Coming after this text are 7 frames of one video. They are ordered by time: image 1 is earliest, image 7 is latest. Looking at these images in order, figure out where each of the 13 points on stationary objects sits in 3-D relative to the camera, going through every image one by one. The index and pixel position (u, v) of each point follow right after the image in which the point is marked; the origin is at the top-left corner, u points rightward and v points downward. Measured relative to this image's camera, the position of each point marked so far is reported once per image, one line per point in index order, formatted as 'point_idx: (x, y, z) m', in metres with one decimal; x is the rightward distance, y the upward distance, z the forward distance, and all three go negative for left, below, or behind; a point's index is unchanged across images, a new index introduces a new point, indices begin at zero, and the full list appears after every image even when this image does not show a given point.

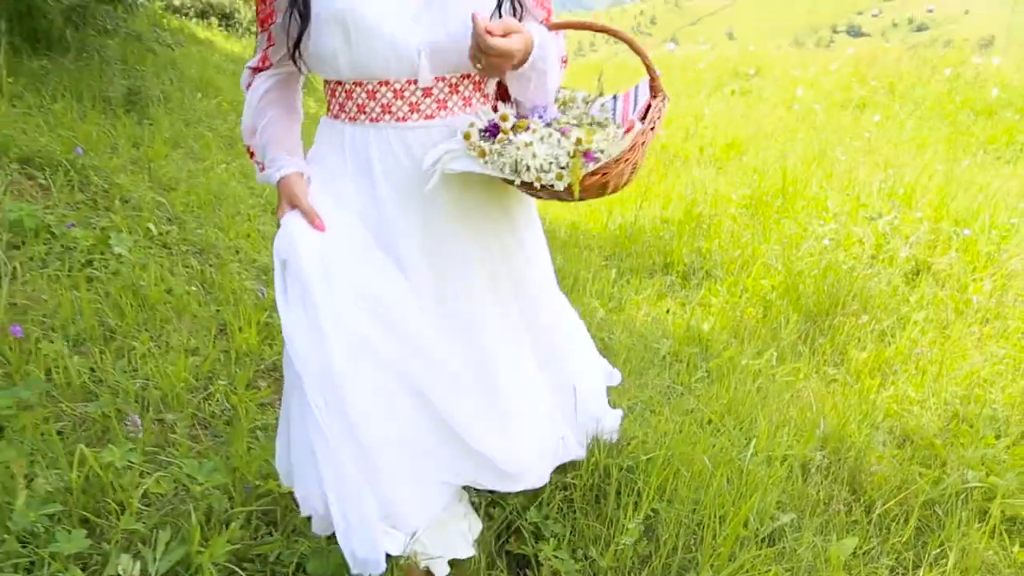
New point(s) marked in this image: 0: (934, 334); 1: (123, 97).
0: (+1.9, -0.2, +3.0) m
1: (-2.6, +1.3, +4.5) m
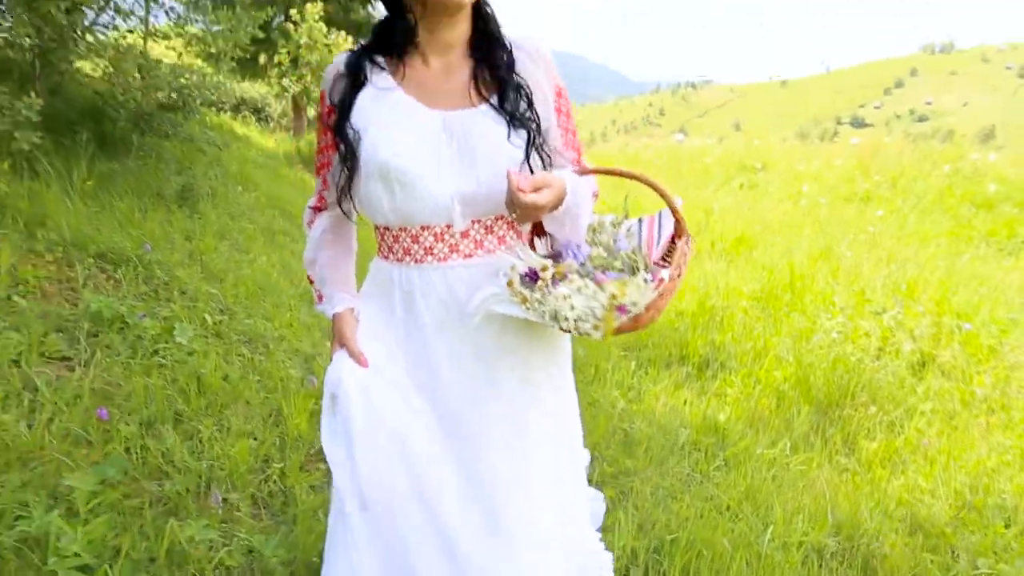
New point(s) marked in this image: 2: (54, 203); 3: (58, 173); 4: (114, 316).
0: (+2.0, -0.7, +3.2) m
1: (-2.5, +0.7, +4.9) m
2: (-2.3, +0.4, +3.4) m
3: (-2.5, +0.6, +3.6) m
4: (-1.7, -0.1, +2.9) m
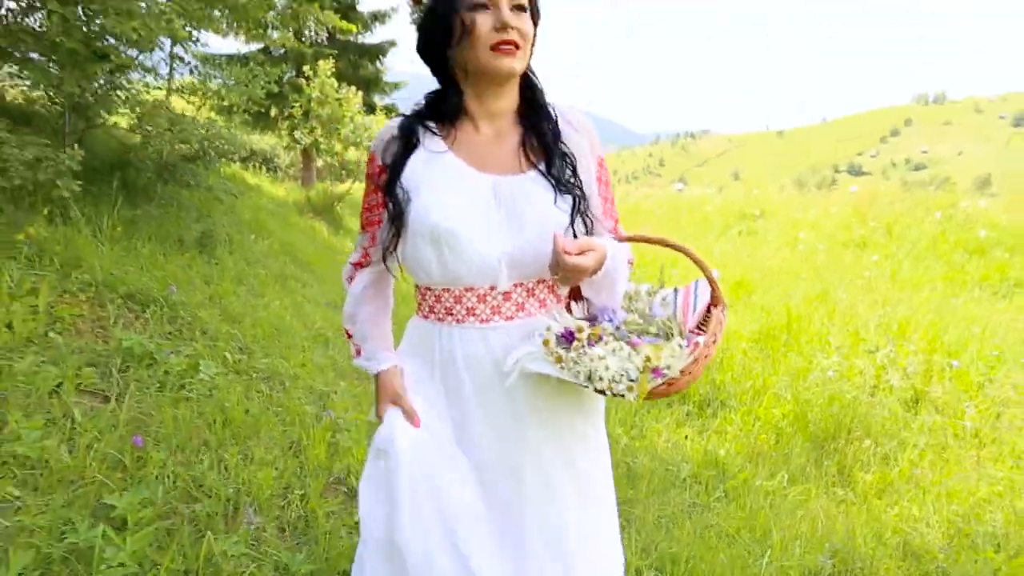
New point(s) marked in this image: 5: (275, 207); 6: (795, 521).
0: (+2.1, -0.8, +3.3) m
1: (-2.4, +0.4, +5.1) m
2: (-2.3, +0.2, +3.6) m
3: (-2.5, +0.4, +3.8) m
4: (-1.7, -0.3, +3.0) m
5: (-3.2, +1.1, +9.1) m
6: (+1.2, -1.0, +2.8) m
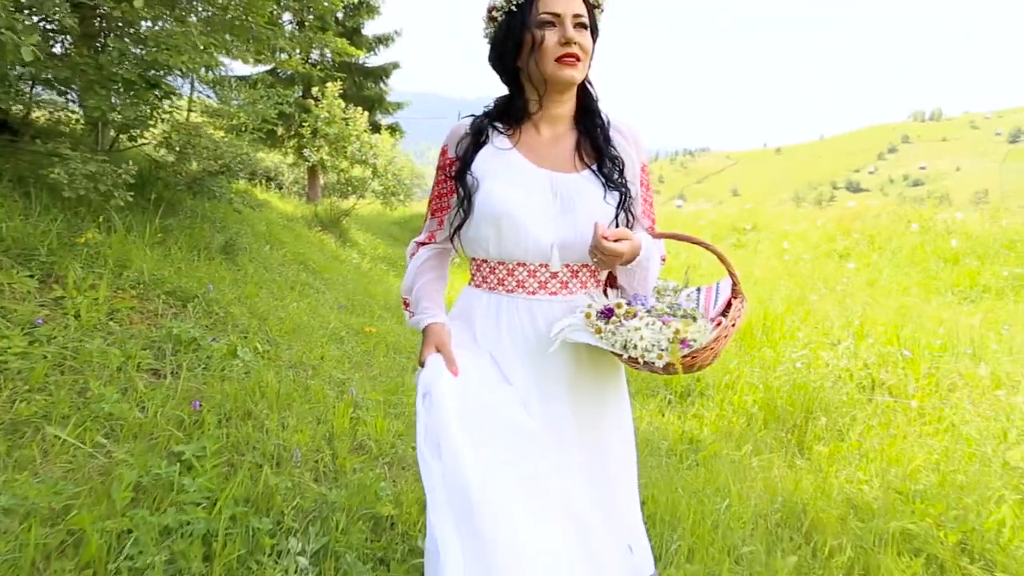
0: (+2.1, -0.8, +3.7) m
1: (-2.4, +0.3, +5.6) m
2: (-2.3, +0.2, +4.1) m
3: (-2.5, +0.4, +4.3) m
4: (-1.7, -0.3, +3.5) m
5: (-3.2, +1.0, +9.6) m
6: (+1.2, -0.9, +3.2) m
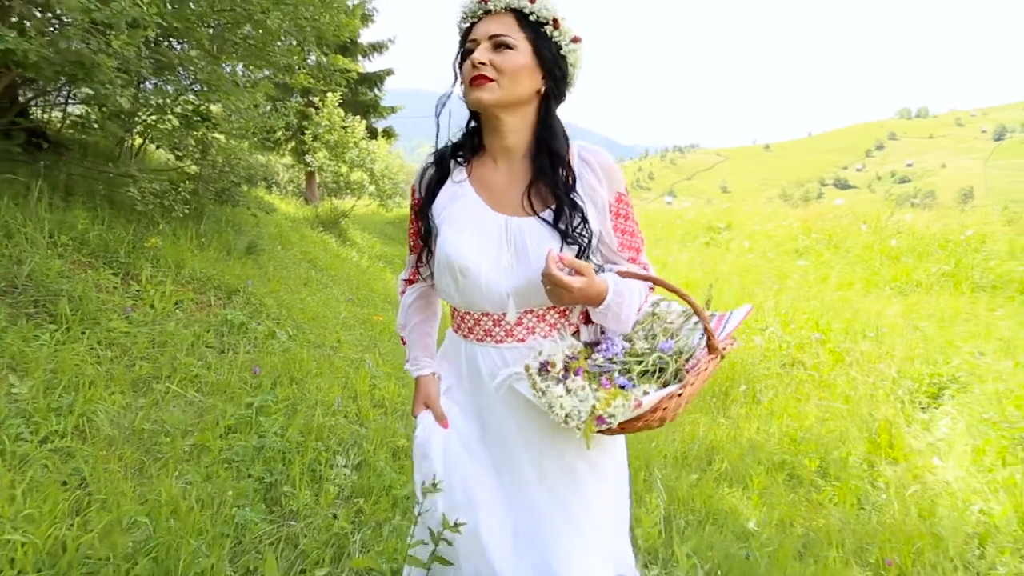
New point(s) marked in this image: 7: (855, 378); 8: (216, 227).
0: (+1.9, -0.8, +4.7) m
1: (-2.6, +0.4, +6.5) m
2: (-2.4, +0.3, +5.0) m
3: (-2.6, +0.4, +5.2) m
4: (-1.8, -0.2, +4.4) m
5: (-3.4, +1.0, +10.5) m
6: (+1.0, -0.9, +4.2) m
7: (+2.4, -0.6, +4.7) m
8: (-2.8, +0.6, +6.3) m
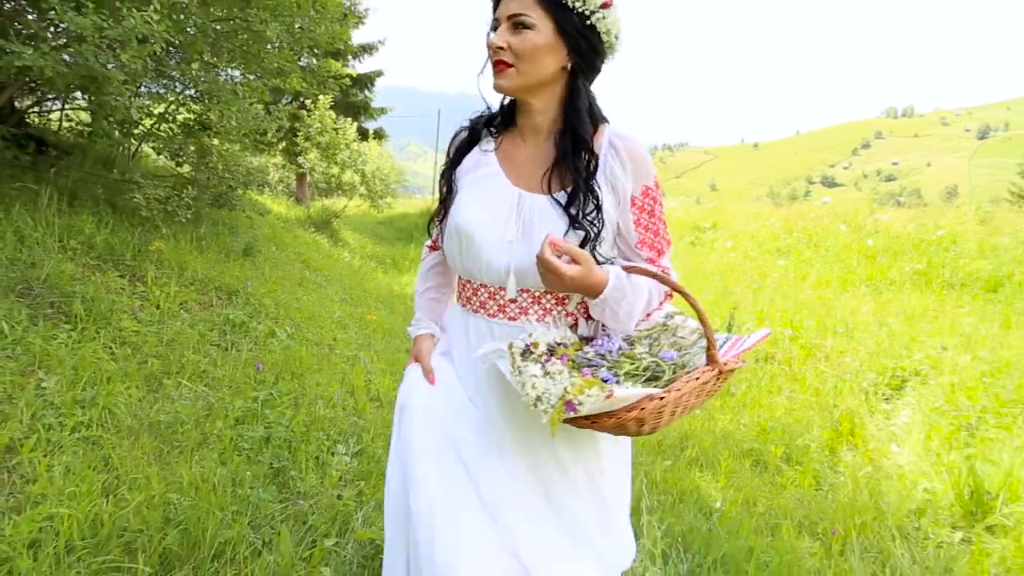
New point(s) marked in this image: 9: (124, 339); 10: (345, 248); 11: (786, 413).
0: (+1.9, -0.8, +5.0) m
1: (-2.7, +0.4, +6.7) m
2: (-2.5, +0.2, +5.2) m
3: (-2.7, +0.4, +5.4) m
4: (-1.9, -0.2, +4.6) m
5: (-3.6, +1.0, +10.7) m
6: (+1.0, -0.9, +4.4) m
7: (+2.3, -0.6, +5.0) m
8: (-2.9, +0.6, +6.6) m
9: (-2.2, -0.3, +3.8) m
10: (-2.9, +0.7, +11.7) m
11: (+1.9, -0.9, +4.5) m
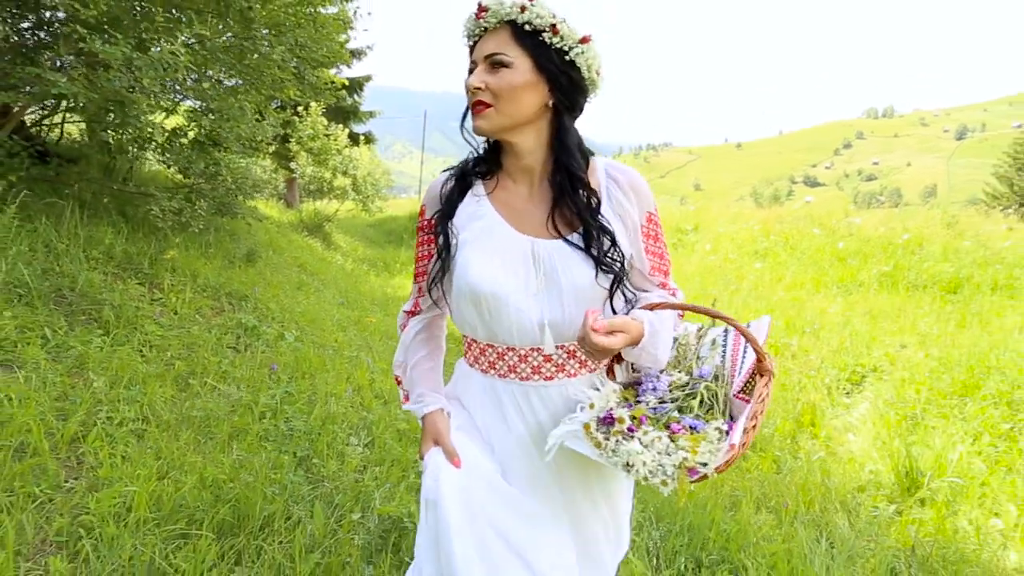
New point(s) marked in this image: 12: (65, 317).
0: (+1.8, -0.8, +5.4) m
1: (-2.8, +0.3, +7.0) m
2: (-2.6, +0.2, +5.5) m
3: (-2.8, +0.4, +5.7) m
4: (-1.9, -0.3, +5.0) m
5: (-3.8, +1.0, +11.0) m
6: (+0.9, -0.9, +4.8) m
7: (+2.3, -0.7, +5.5) m
8: (-3.0, +0.5, +6.9) m
9: (-2.2, -0.3, +4.1) m
10: (-3.2, +0.7, +12.1) m
11: (+1.8, -0.9, +4.9) m
12: (-2.6, -0.2, +3.9) m
